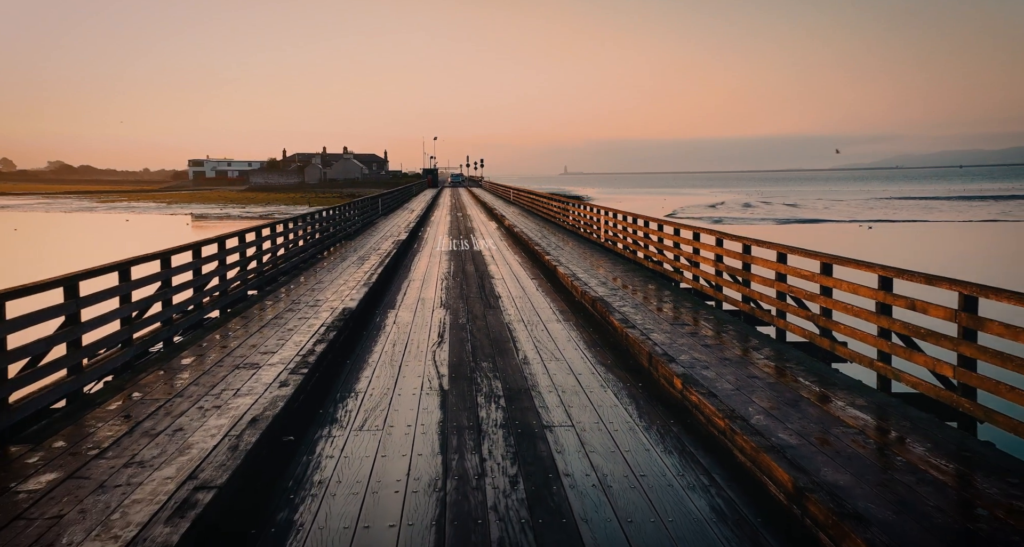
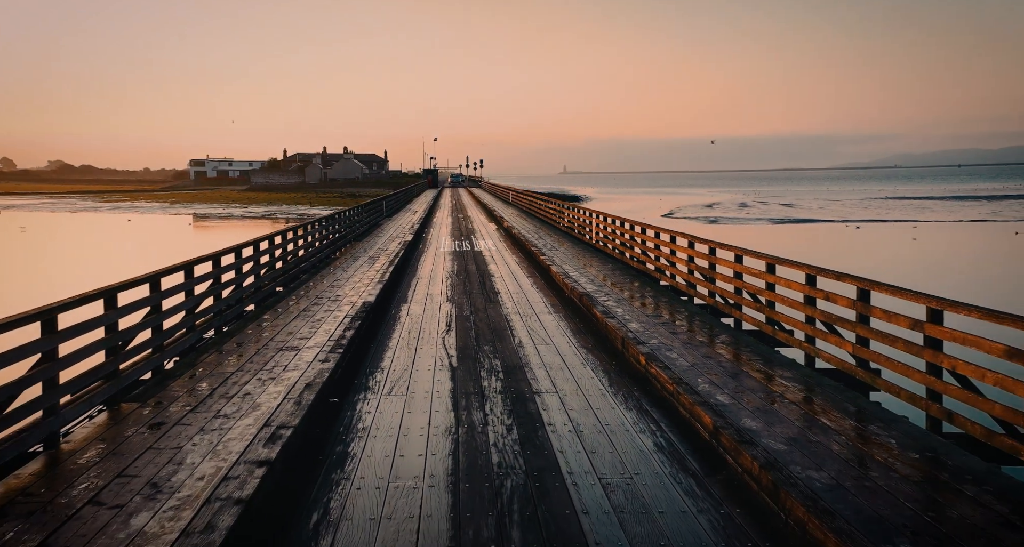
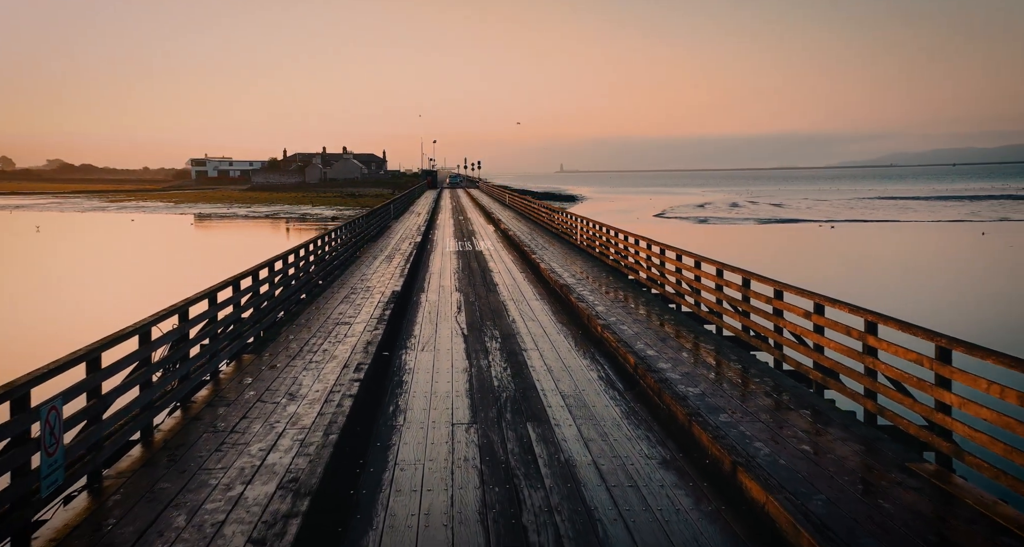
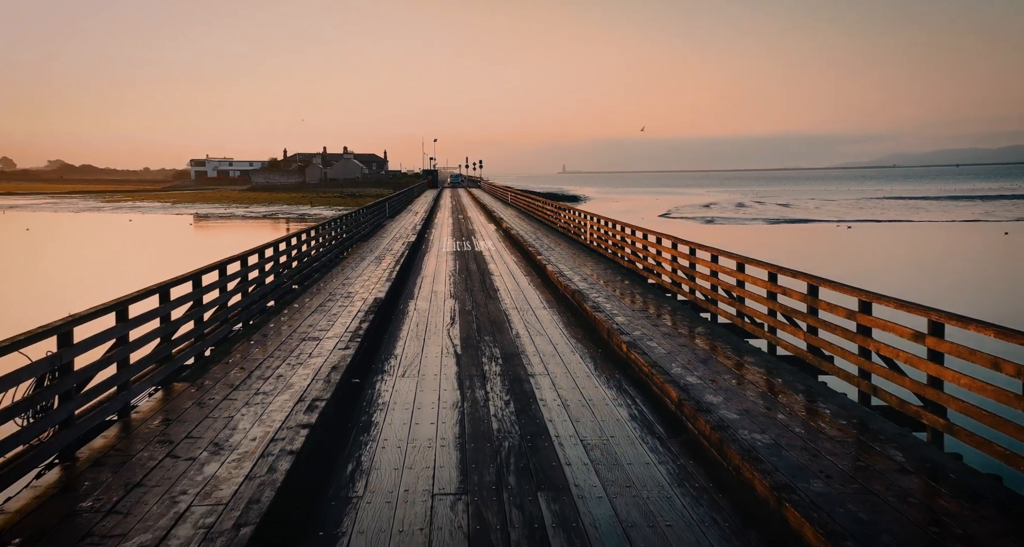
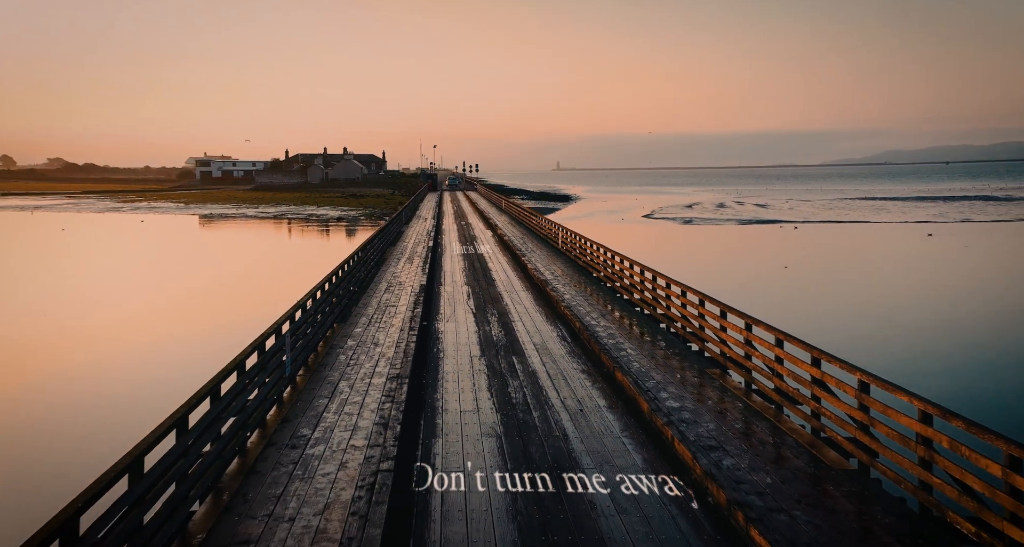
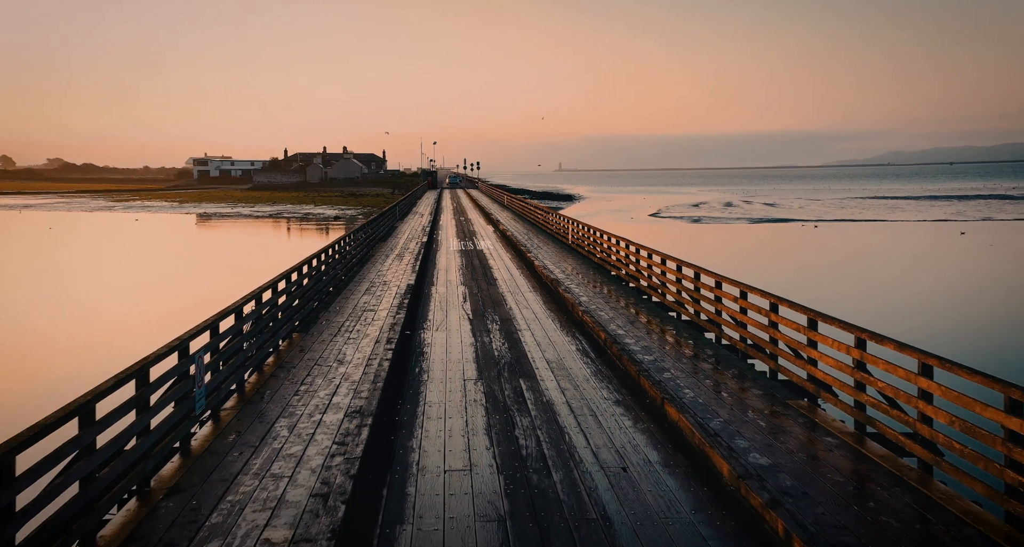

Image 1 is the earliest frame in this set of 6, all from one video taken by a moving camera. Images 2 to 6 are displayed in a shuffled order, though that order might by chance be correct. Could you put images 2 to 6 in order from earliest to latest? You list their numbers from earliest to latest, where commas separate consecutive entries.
2, 4, 3, 6, 5
